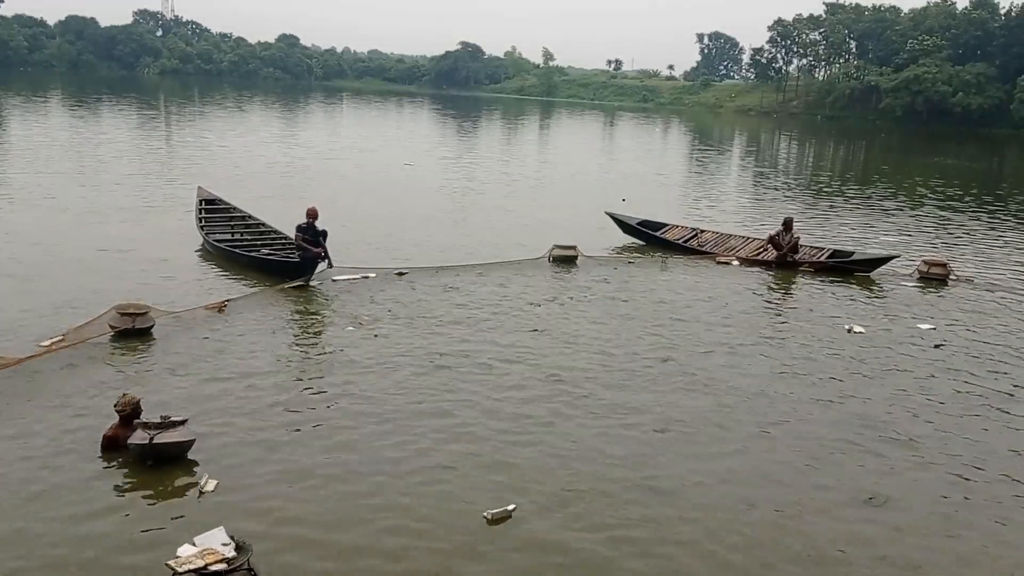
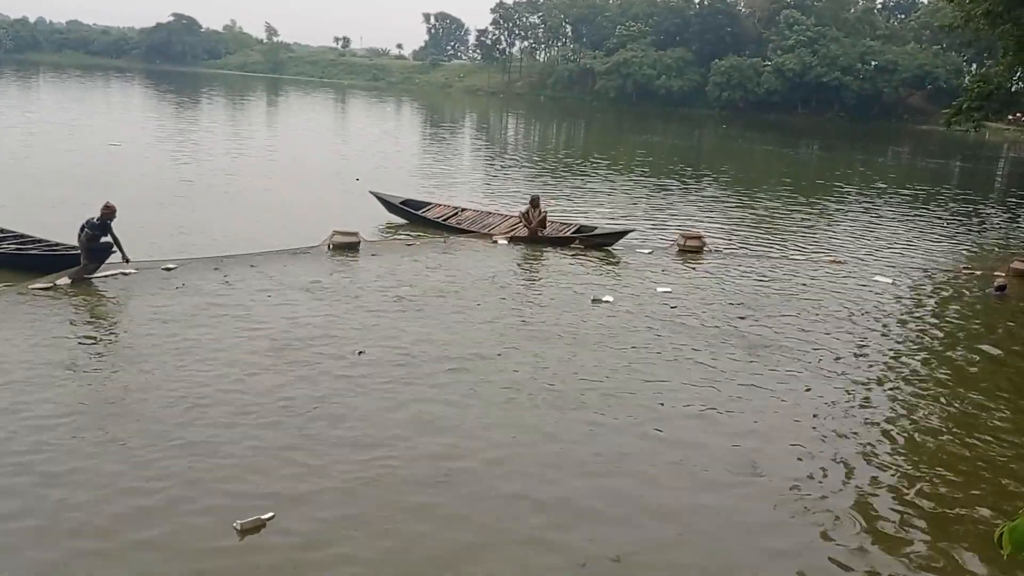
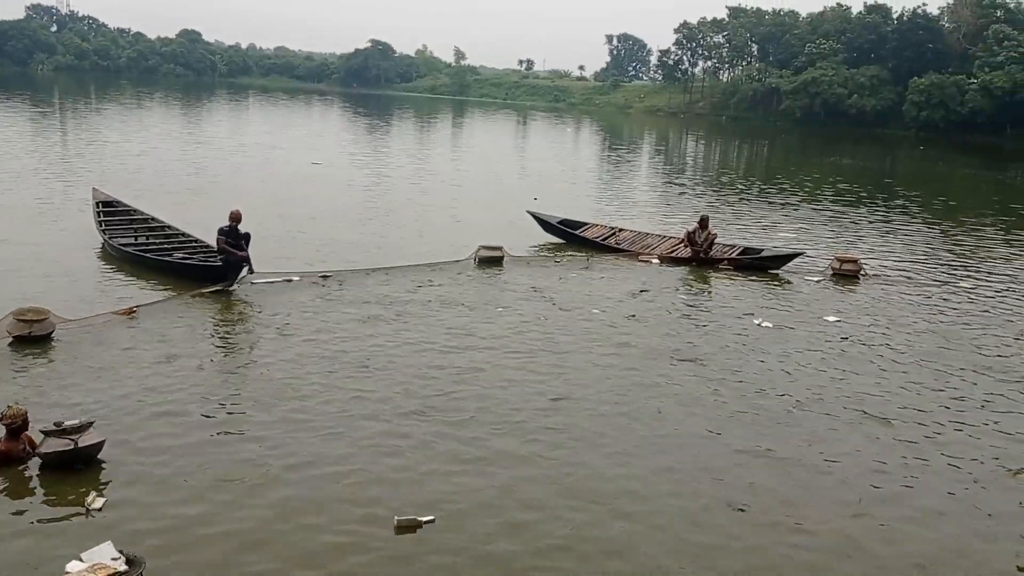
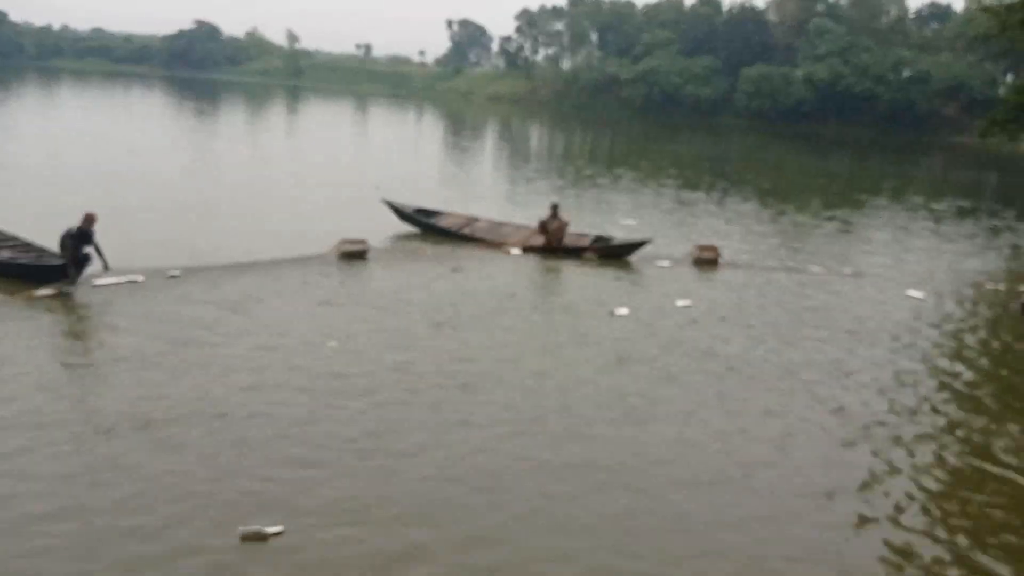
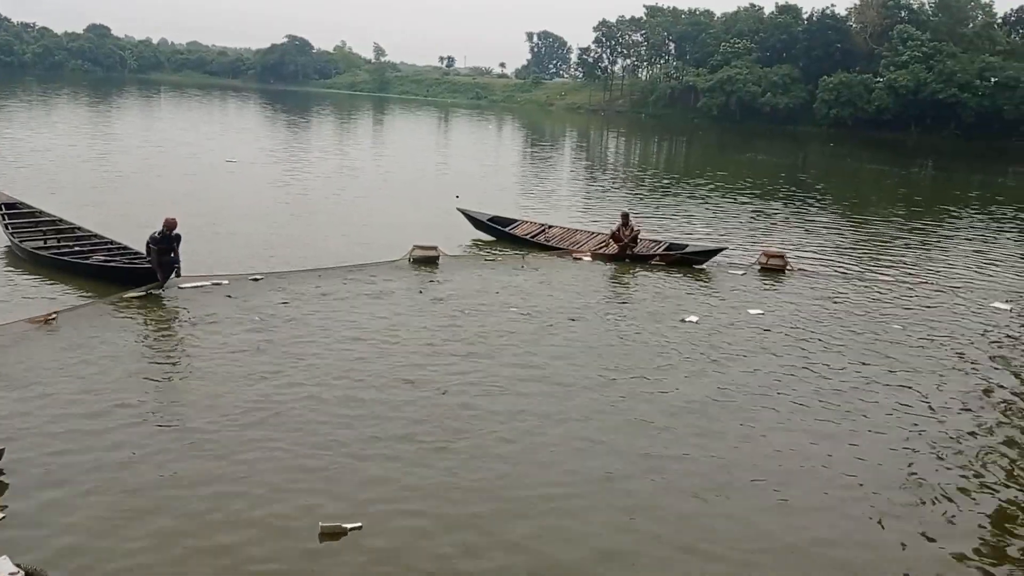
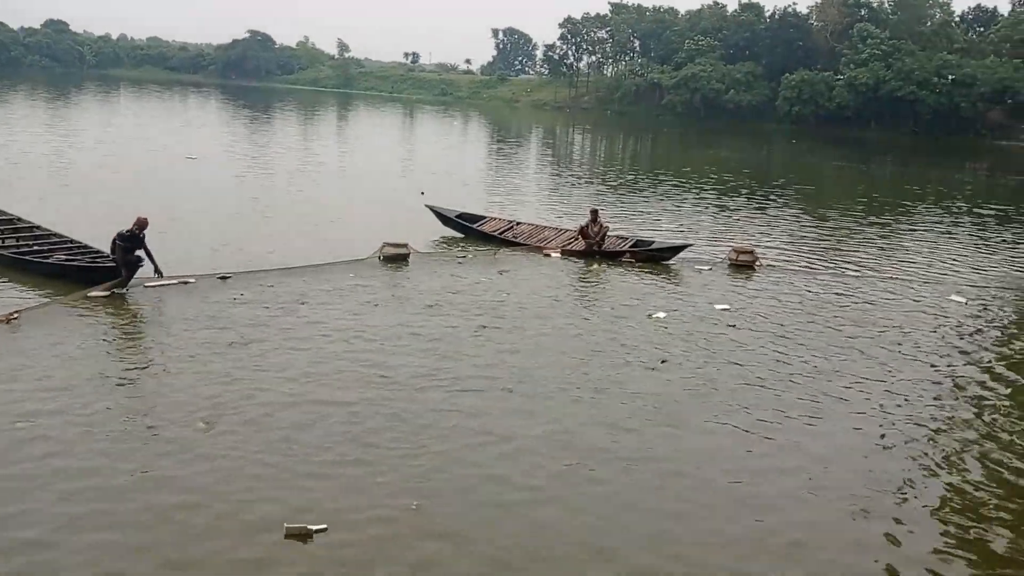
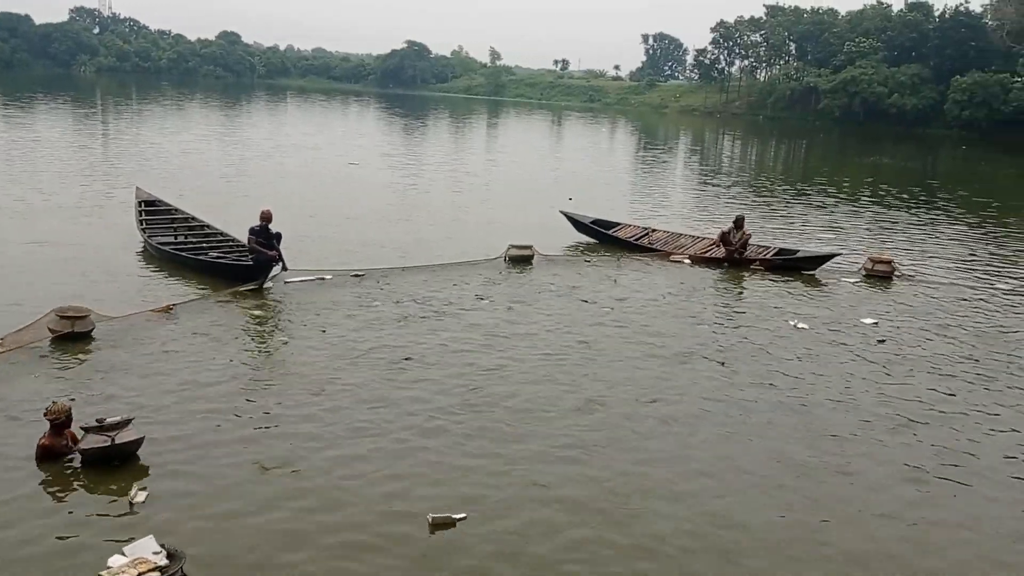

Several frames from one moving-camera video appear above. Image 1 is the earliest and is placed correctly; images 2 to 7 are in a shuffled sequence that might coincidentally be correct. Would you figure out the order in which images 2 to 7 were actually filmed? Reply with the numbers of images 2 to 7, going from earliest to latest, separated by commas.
7, 3, 5, 6, 4, 2
